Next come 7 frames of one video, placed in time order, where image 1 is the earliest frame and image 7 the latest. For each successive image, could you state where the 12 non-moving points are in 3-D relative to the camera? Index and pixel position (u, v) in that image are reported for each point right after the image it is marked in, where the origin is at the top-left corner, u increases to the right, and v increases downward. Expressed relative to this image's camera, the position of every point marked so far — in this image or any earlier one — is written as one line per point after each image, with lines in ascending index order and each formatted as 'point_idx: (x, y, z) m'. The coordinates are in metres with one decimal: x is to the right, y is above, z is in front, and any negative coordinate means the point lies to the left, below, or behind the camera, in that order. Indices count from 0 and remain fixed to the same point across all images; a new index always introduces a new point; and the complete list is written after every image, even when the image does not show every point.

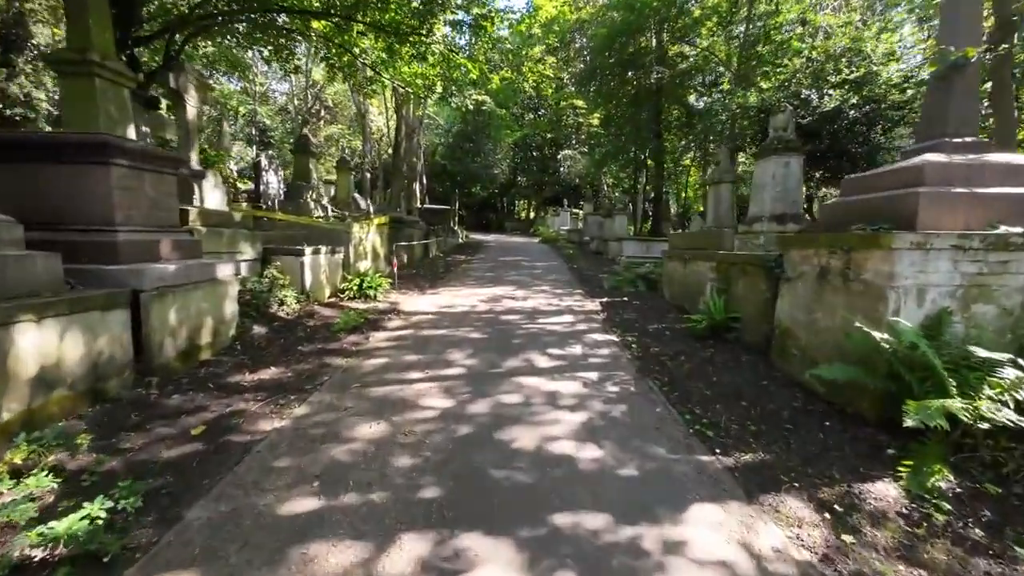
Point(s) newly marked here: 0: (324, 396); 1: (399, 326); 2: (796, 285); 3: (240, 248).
0: (-1.9, -1.1, +4.1) m
1: (-1.9, -0.6, +6.6) m
2: (+3.2, 0.0, +4.4) m
3: (-4.4, +0.6, +6.3) m
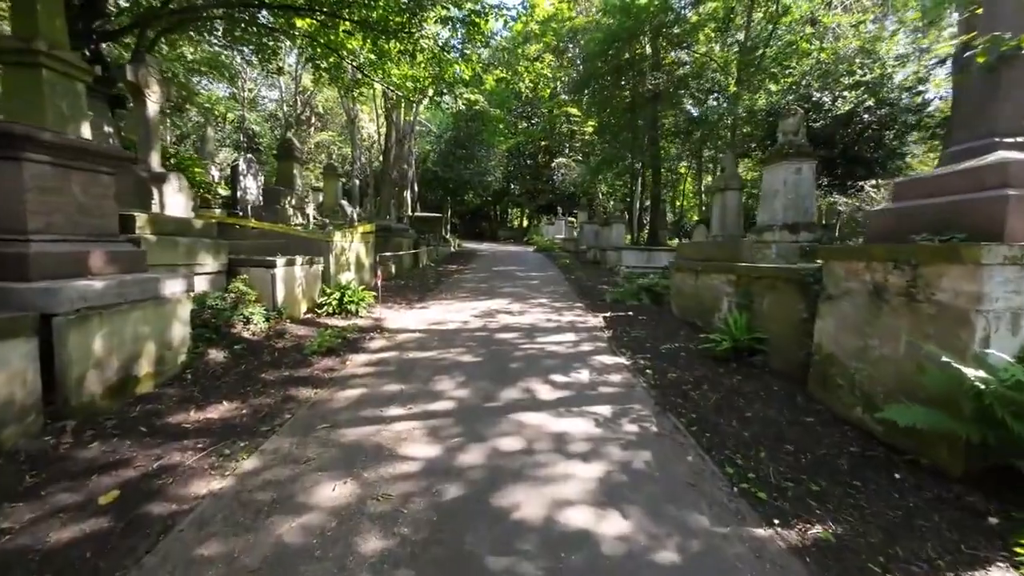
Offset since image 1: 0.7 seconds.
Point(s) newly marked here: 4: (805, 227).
0: (-1.9, -1.3, +3.3) m
1: (-1.9, -0.9, +5.8) m
2: (+3.2, -0.2, +3.8) m
3: (-4.4, +0.4, +5.5) m
4: (+6.3, +1.3, +8.4) m
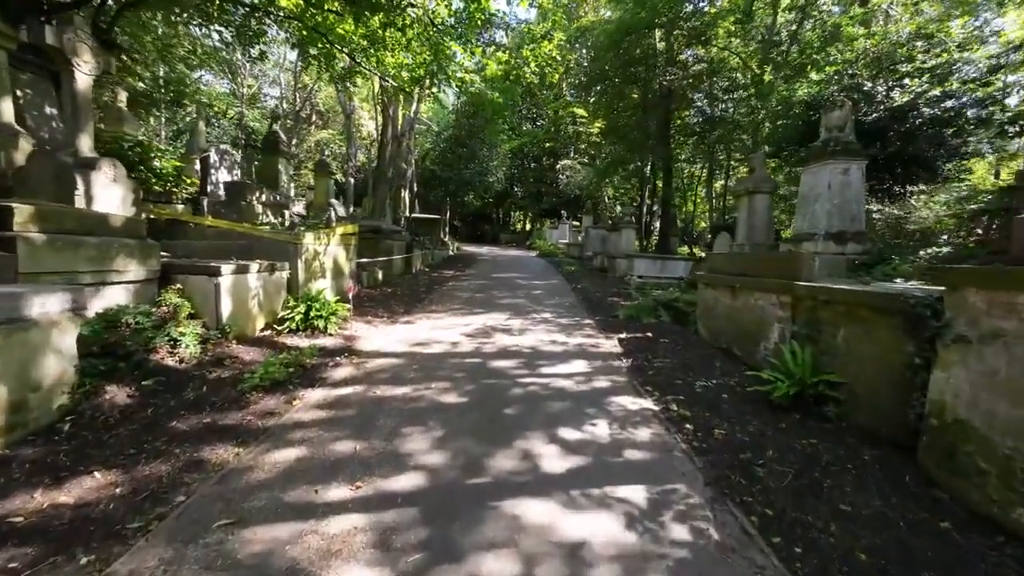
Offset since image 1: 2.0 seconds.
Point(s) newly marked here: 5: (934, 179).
0: (-2.0, -1.5, +2.2) m
1: (-2.0, -1.1, +4.7) m
2: (+3.2, -0.4, +2.6) m
3: (-4.4, +0.3, +4.4) m
4: (+6.3, +1.0, +7.3) m
5: (+11.1, +2.8, +10.2) m
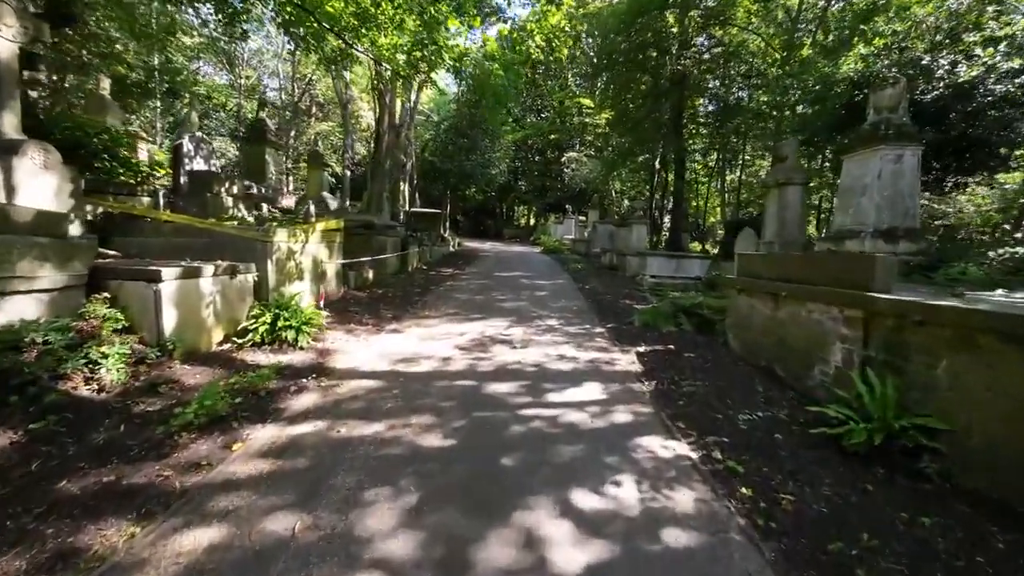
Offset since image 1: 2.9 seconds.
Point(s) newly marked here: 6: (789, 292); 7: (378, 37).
0: (-2.0, -1.6, +1.3) m
1: (-2.0, -1.2, +3.8) m
2: (+3.1, -0.6, +1.7) m
3: (-4.4, +0.2, +3.5) m
4: (+6.3, +0.9, +6.3) m
5: (+11.1, +2.8, +9.1) m
6: (+3.2, 0.0, +4.6) m
7: (-3.9, +7.2, +11.3) m
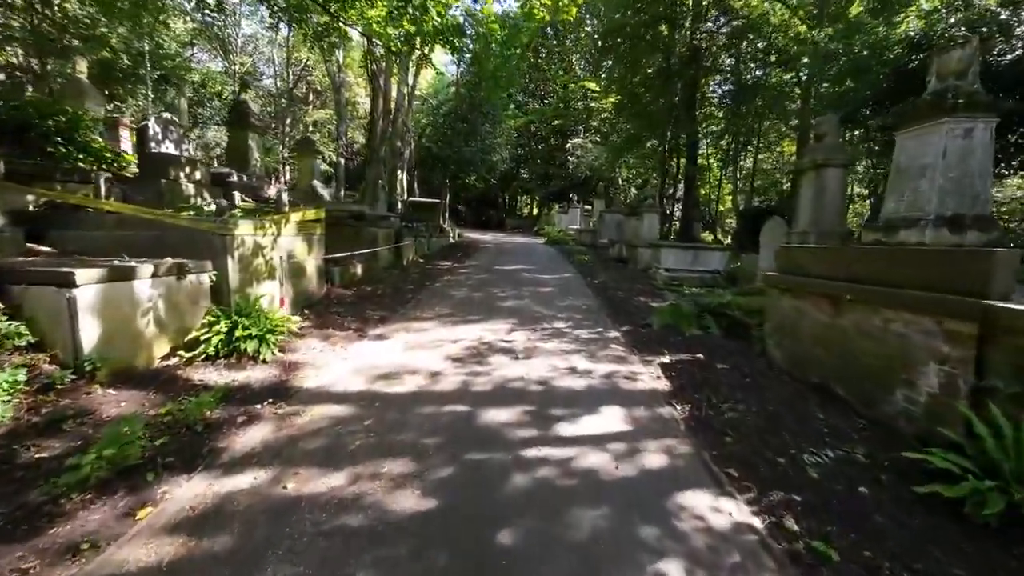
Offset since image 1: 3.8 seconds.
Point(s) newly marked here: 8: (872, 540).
0: (-2.0, -1.7, +0.5) m
1: (-2.0, -1.2, +3.0) m
2: (+3.1, -0.6, +0.8) m
3: (-4.4, +0.1, +2.7) m
4: (+6.3, +0.9, +5.4) m
5: (+11.1, +2.9, +8.1) m
6: (+3.2, -0.1, +3.7) m
7: (-3.9, +7.3, +10.3) m
8: (+2.0, -1.4, +2.3) m
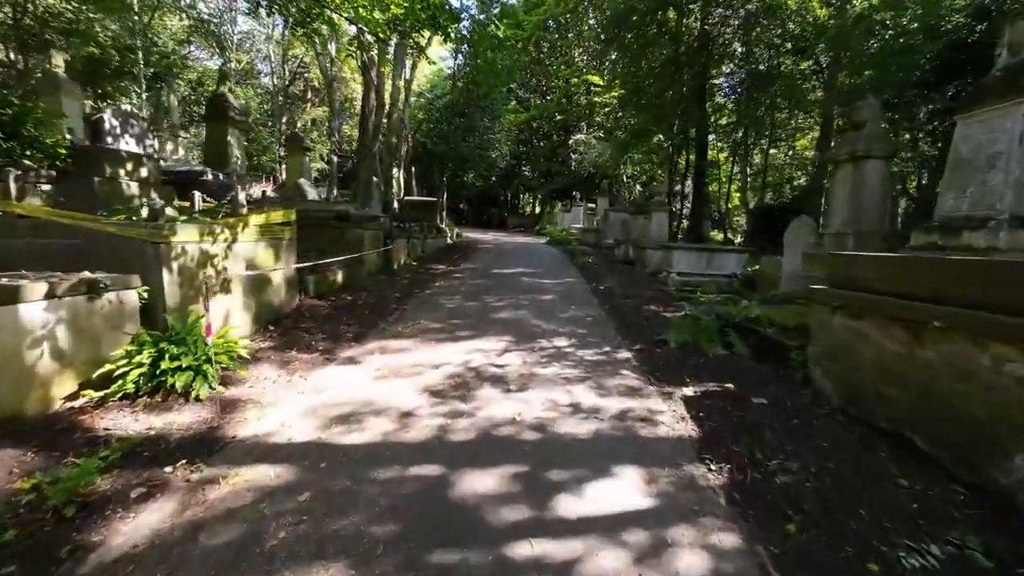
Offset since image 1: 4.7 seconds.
0: (-2.2, -1.9, -0.3) m
1: (-2.1, -1.4, +2.2) m
2: (+3.0, -0.8, 0.0) m
3: (-4.5, -0.1, +1.9) m
4: (+6.2, +0.8, +4.5) m
5: (+11.1, +2.8, +7.2) m
6: (+3.1, -0.2, +2.8) m
7: (-3.9, +7.1, +9.4) m
8: (+1.9, -1.6, +1.4) m
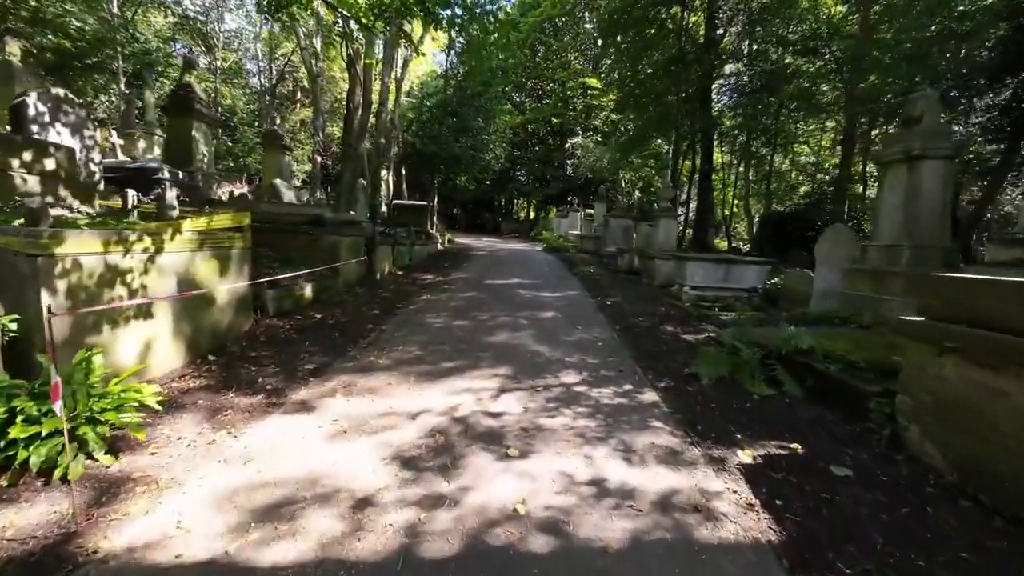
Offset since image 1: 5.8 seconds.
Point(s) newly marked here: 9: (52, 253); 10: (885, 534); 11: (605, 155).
0: (-2.1, -2.1, -1.4) m
1: (-2.0, -1.6, +1.1) m
2: (+3.1, -1.0, -1.0) m
3: (-4.5, -0.3, +0.8) m
4: (+6.2, +0.5, +3.6) m
5: (+11.0, +2.4, +6.4) m
6: (+3.1, -0.5, +1.8) m
7: (-4.0, +6.8, +8.5) m
8: (+2.0, -1.8, +0.4) m
9: (-3.7, +0.3, +3.1) m
10: (+2.2, -1.5, +2.4) m
11: (+4.4, +6.1, +17.8) m
